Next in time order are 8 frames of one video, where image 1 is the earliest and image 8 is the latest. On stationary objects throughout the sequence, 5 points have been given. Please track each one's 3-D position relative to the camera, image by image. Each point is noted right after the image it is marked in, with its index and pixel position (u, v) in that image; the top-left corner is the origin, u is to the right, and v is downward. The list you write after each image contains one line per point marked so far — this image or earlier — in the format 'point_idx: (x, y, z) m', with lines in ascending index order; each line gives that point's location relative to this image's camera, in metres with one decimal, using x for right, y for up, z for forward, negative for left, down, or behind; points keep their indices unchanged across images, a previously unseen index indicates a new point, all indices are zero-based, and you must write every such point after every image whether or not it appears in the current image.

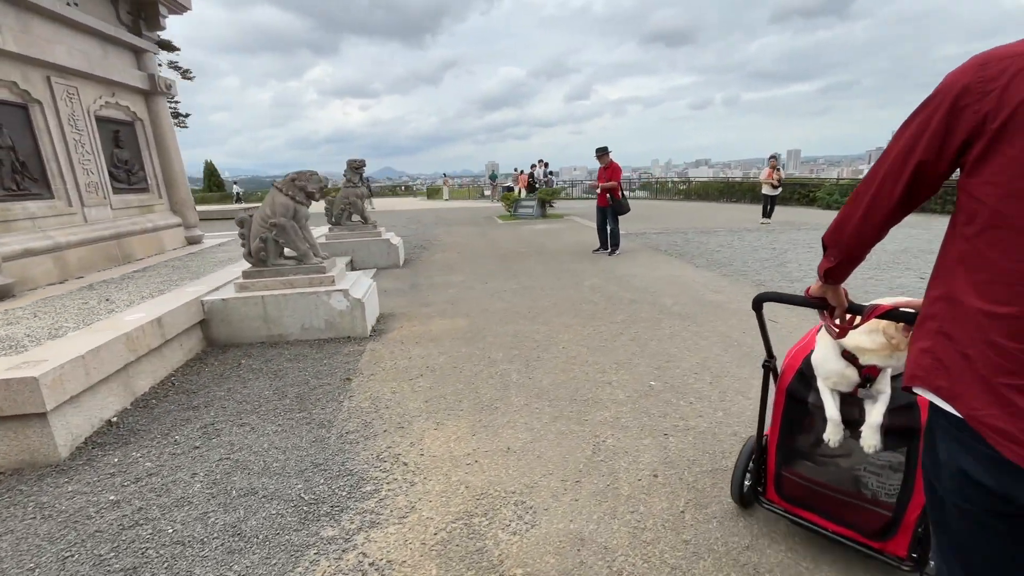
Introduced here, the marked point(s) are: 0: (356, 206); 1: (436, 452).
0: (-2.6, +1.3, +7.8) m
1: (-0.4, -0.9, +2.6) m
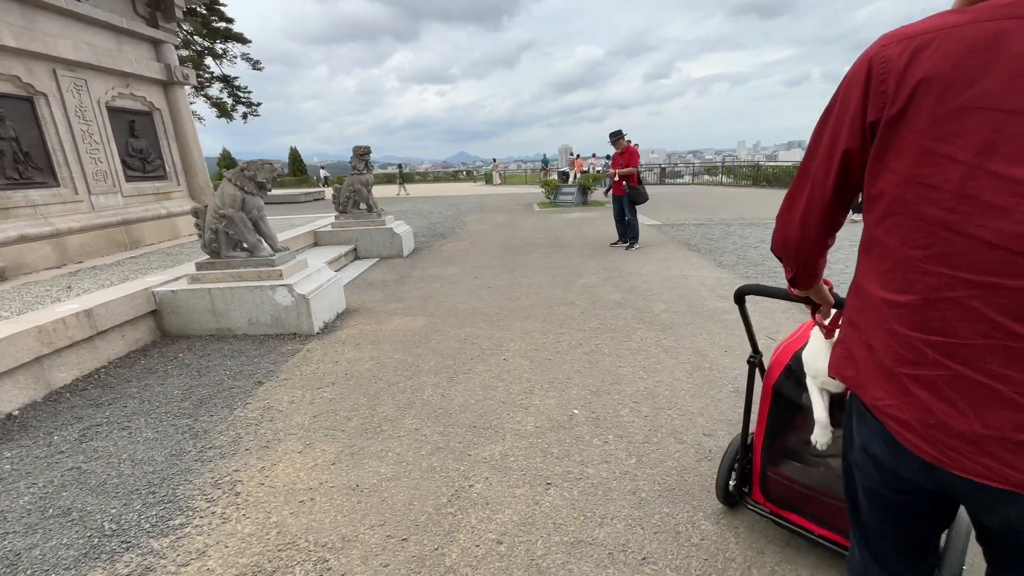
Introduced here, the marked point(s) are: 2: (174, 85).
0: (-2.5, +1.5, +7.7) m
1: (-1.1, -0.9, +2.3) m
2: (-5.2, +3.1, +7.3) m
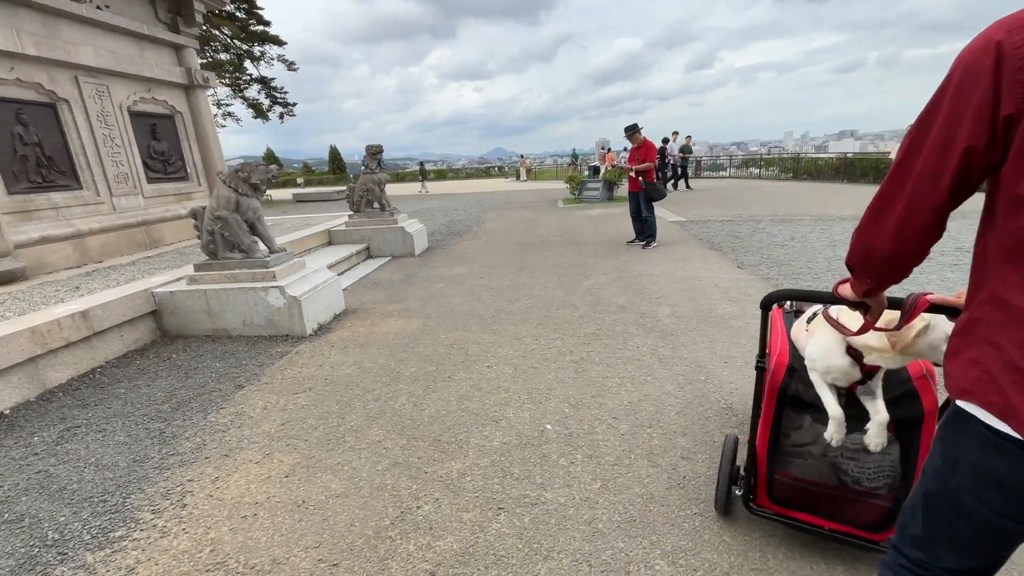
0: (-2.3, +1.5, +7.7) m
1: (-1.4, -1.0, +2.2) m
2: (-5.0, +3.2, +7.5) m
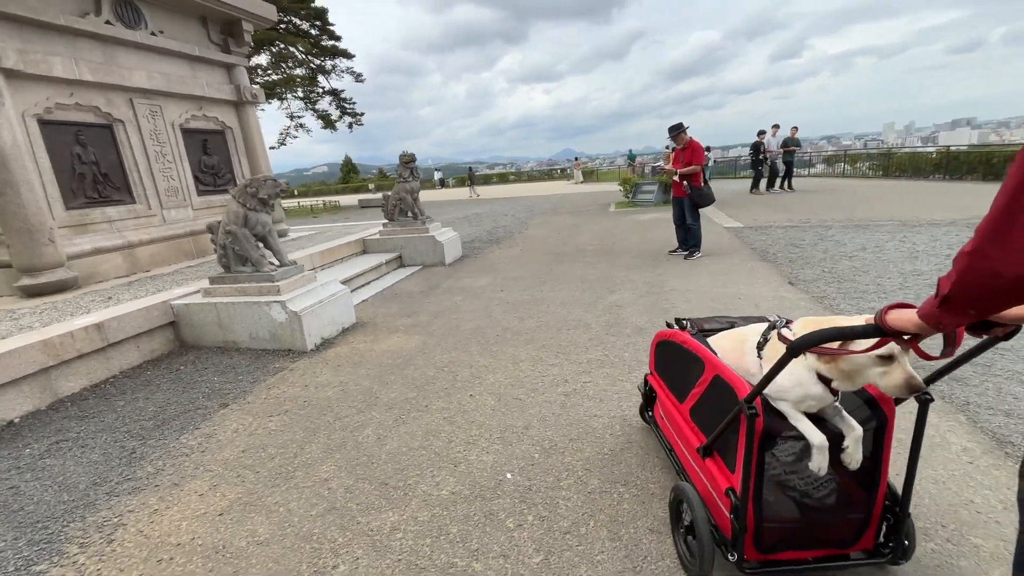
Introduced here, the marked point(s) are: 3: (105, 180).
0: (-1.7, +1.4, +7.7) m
1: (-1.6, -1.1, +2.2) m
2: (-4.4, +3.1, +7.9) m
3: (-5.0, +1.3, +5.9) m
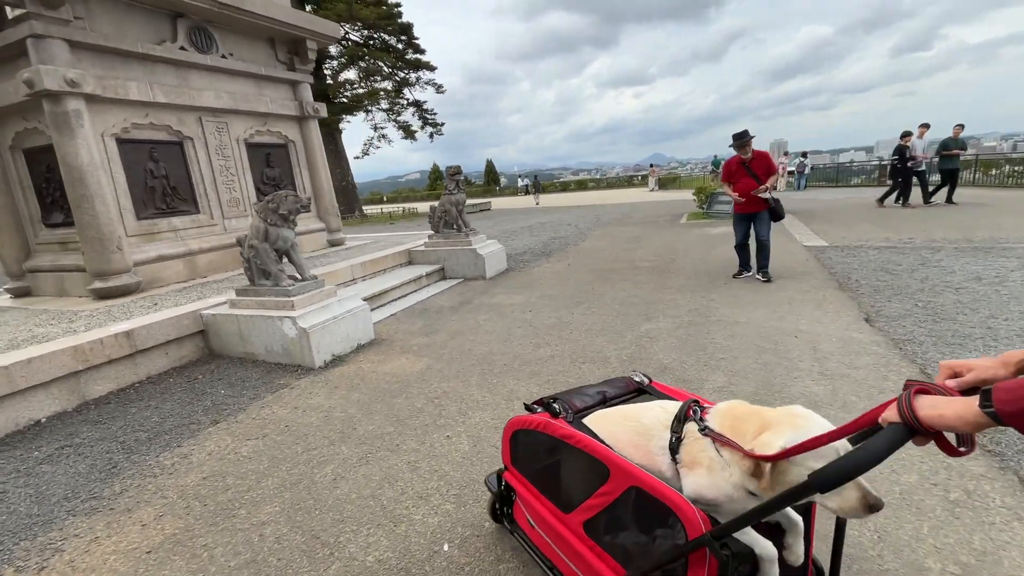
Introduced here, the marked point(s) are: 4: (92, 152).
0: (-1.0, +1.2, +7.6) m
1: (-1.9, -1.2, +2.1) m
2: (-3.6, +3.0, +8.3) m
3: (-4.6, +1.3, +6.4) m
4: (-4.8, +1.6, +5.4) m
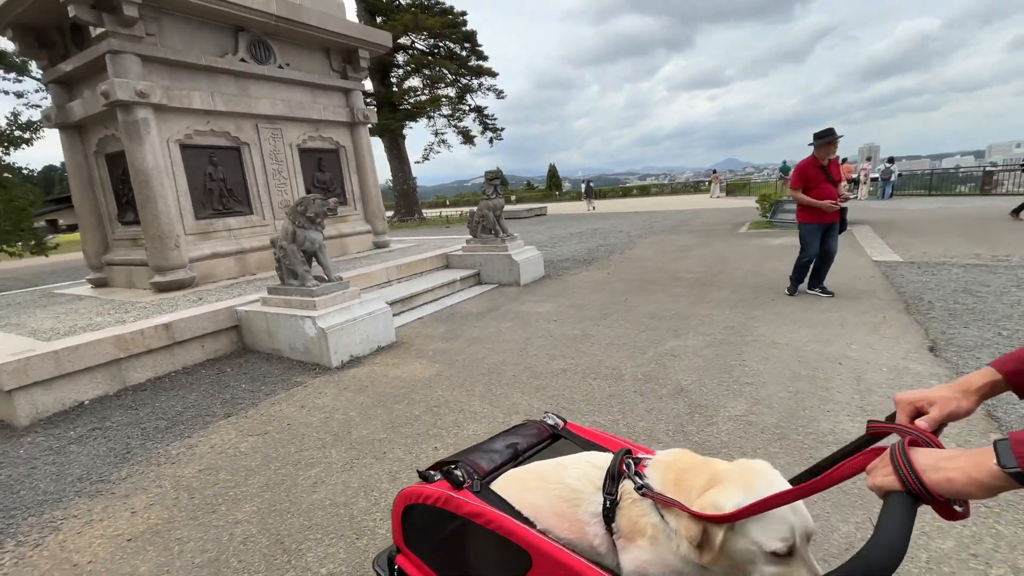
0: (-0.4, +1.1, +7.6) m
1: (-2.1, -1.2, +2.2) m
2: (-2.8, +3.0, +8.6) m
3: (-4.1, +1.3, +6.8) m
4: (-4.4, +1.6, +5.9) m
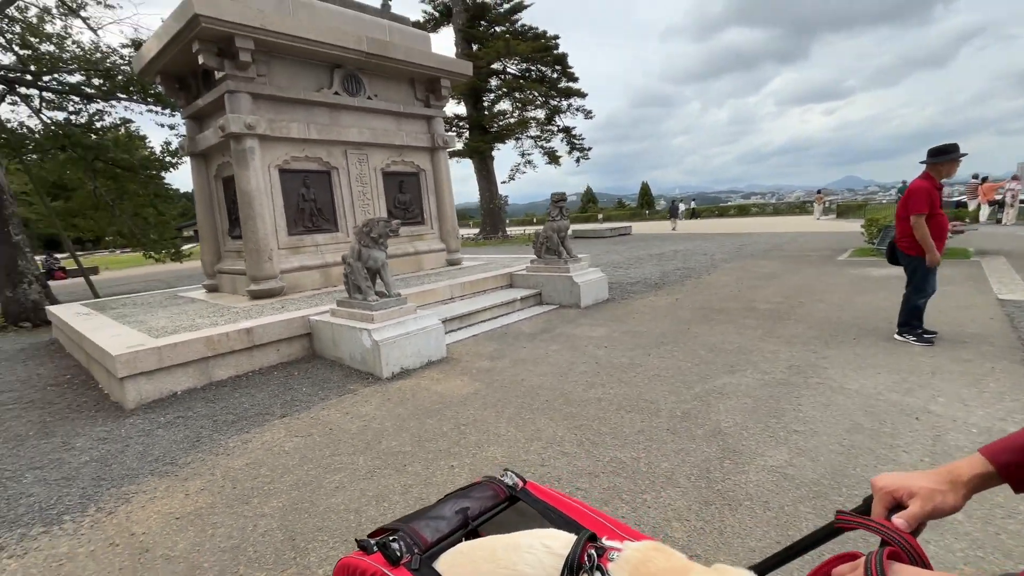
0: (+0.7, +0.8, +7.6) m
1: (-2.1, -1.3, +2.6) m
2: (-1.4, +2.7, +9.1) m
3: (-3.1, +1.2, +7.6) m
4: (-3.6, +1.5, +6.7) m
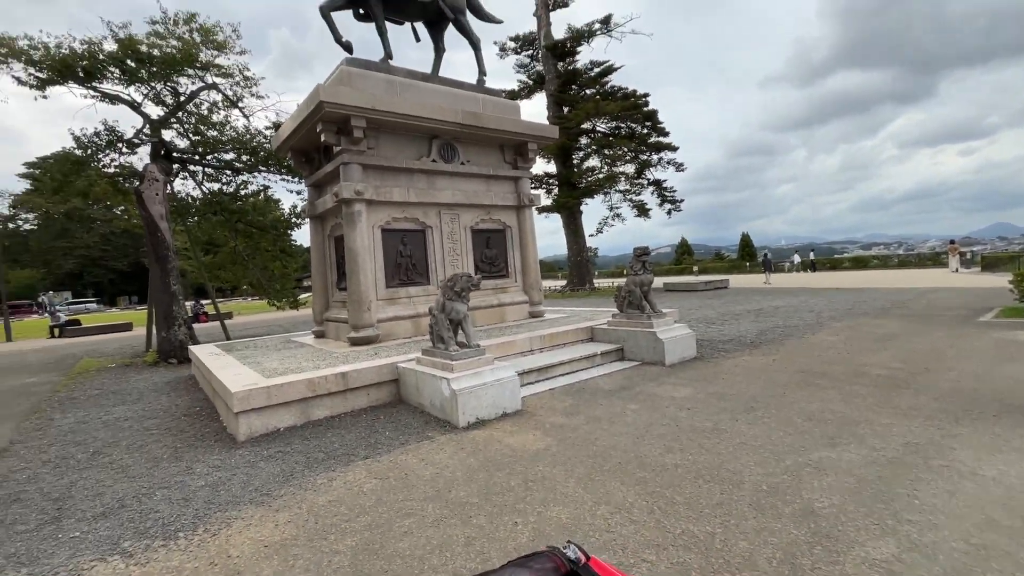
0: (+2.0, -0.1, +7.5) m
1: (-1.7, -1.6, +2.9) m
2: (+0.2, +1.6, +9.6) m
3: (-1.7, +0.3, +8.2) m
4: (-2.4, +0.8, +7.5) m
